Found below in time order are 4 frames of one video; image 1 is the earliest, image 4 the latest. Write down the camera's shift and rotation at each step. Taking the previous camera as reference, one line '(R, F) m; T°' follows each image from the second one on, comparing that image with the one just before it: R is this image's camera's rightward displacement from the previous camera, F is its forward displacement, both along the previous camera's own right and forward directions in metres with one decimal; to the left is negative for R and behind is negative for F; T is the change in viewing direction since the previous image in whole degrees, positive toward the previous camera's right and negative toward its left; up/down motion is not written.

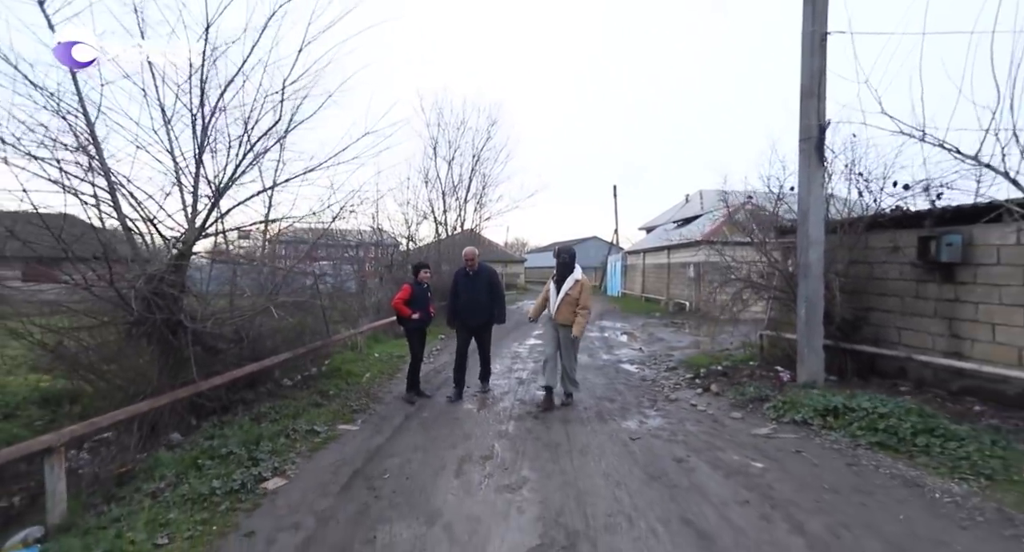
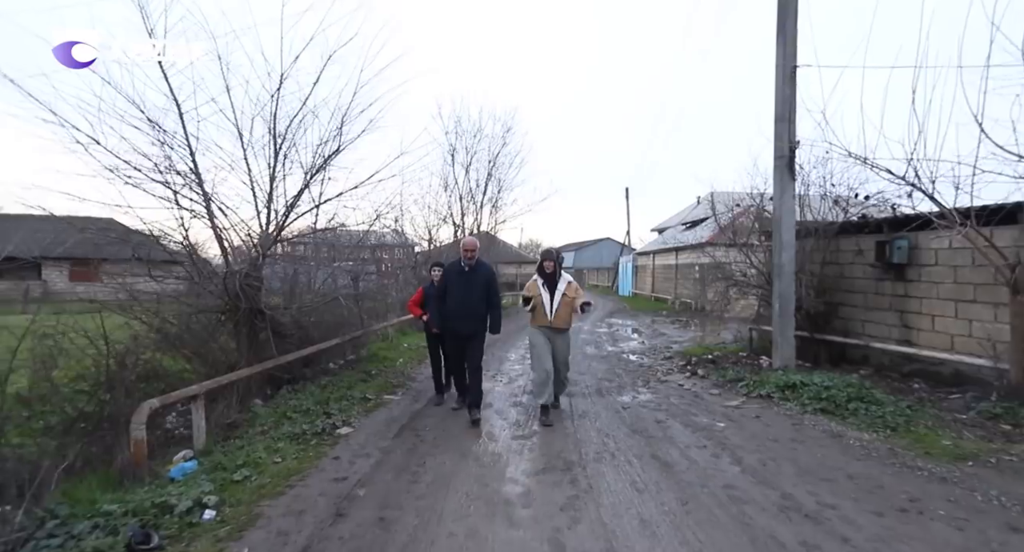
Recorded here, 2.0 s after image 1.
(0.0, -1.0) m; -2°
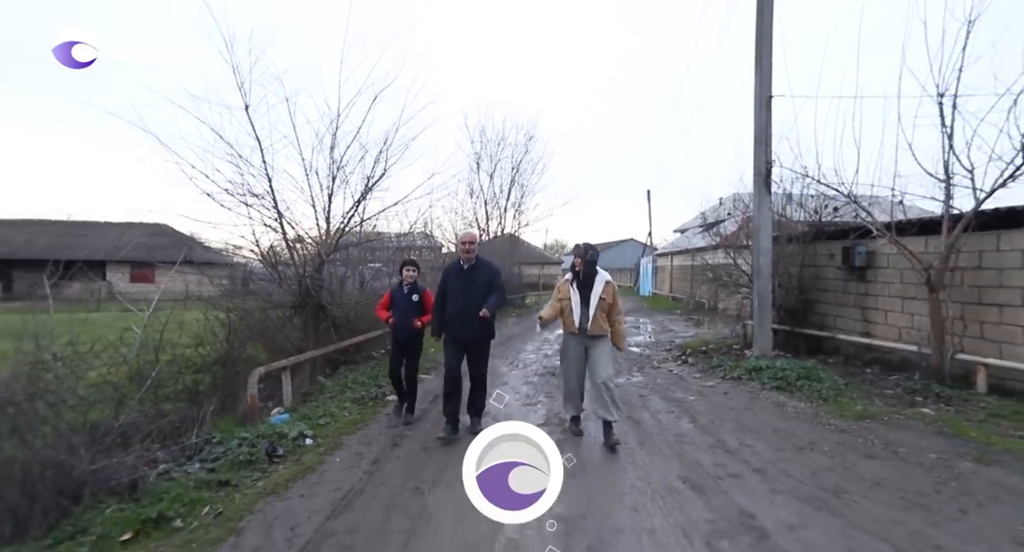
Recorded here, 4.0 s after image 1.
(+0.2, -1.2) m; -3°
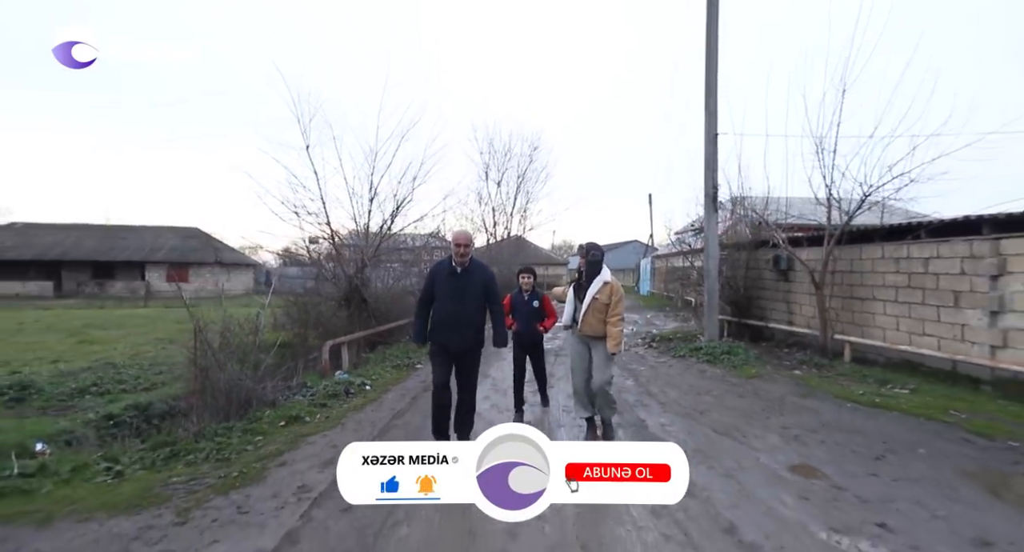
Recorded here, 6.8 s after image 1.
(+0.2, -1.9) m; -1°
